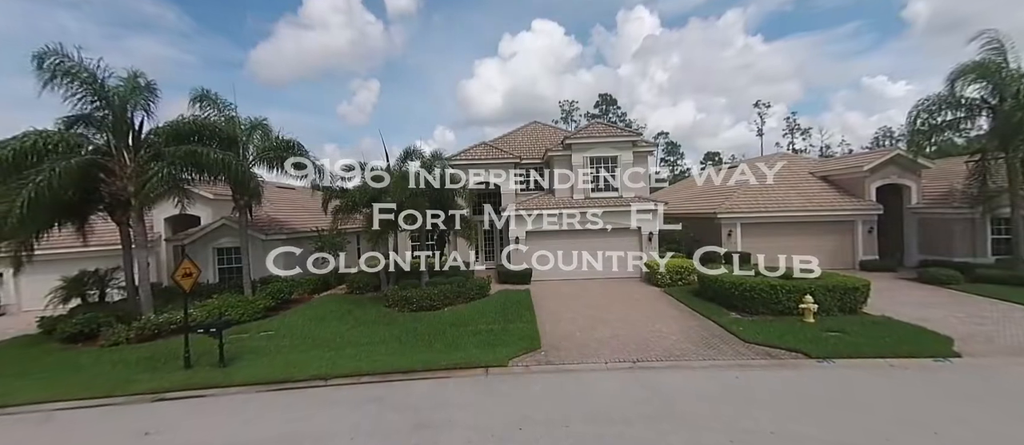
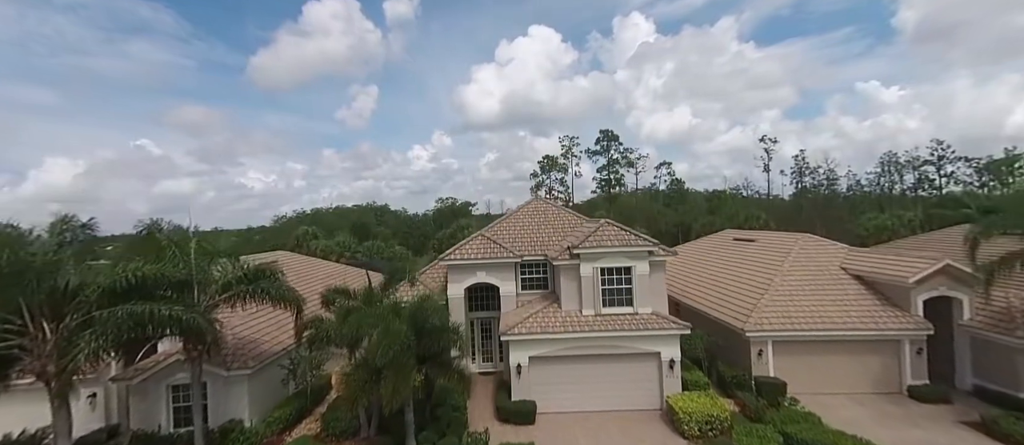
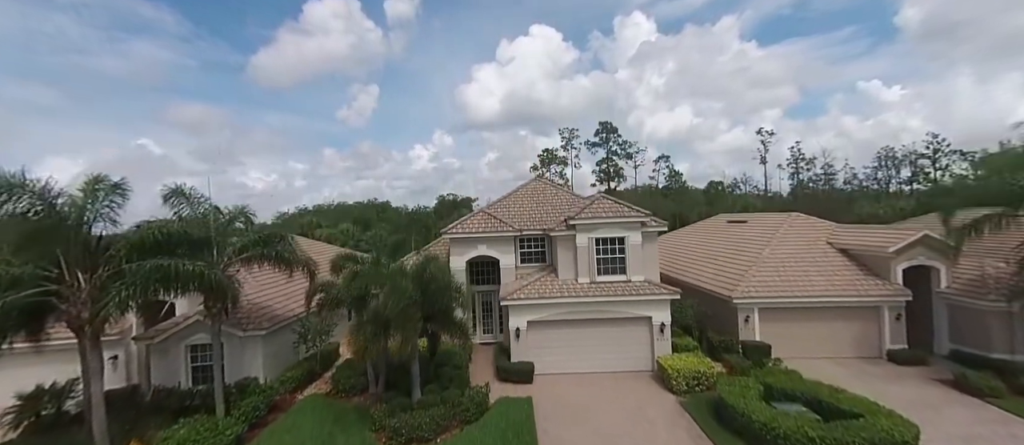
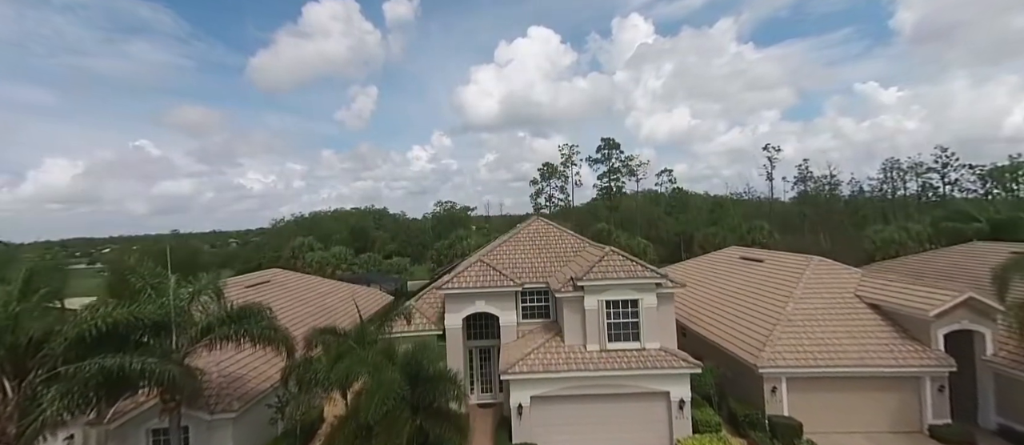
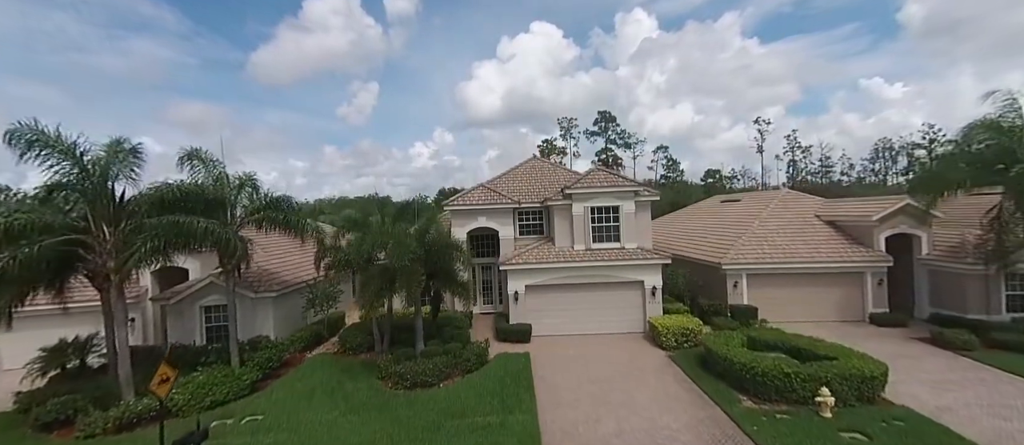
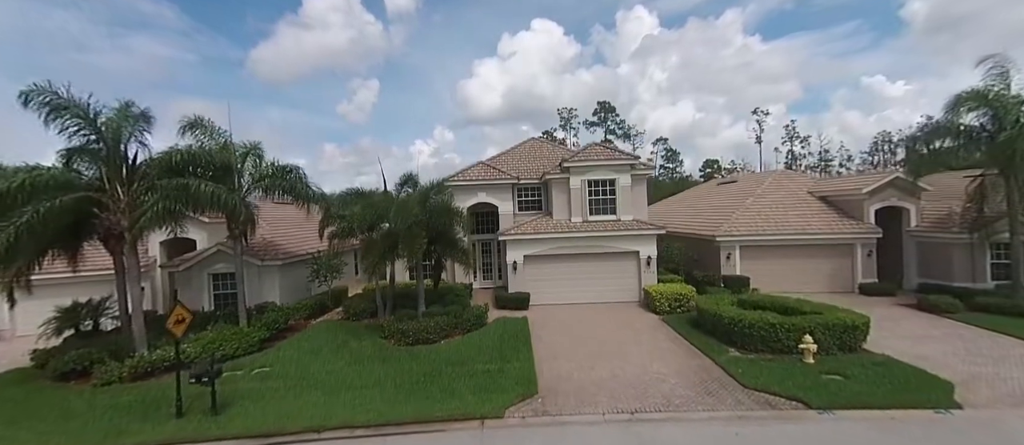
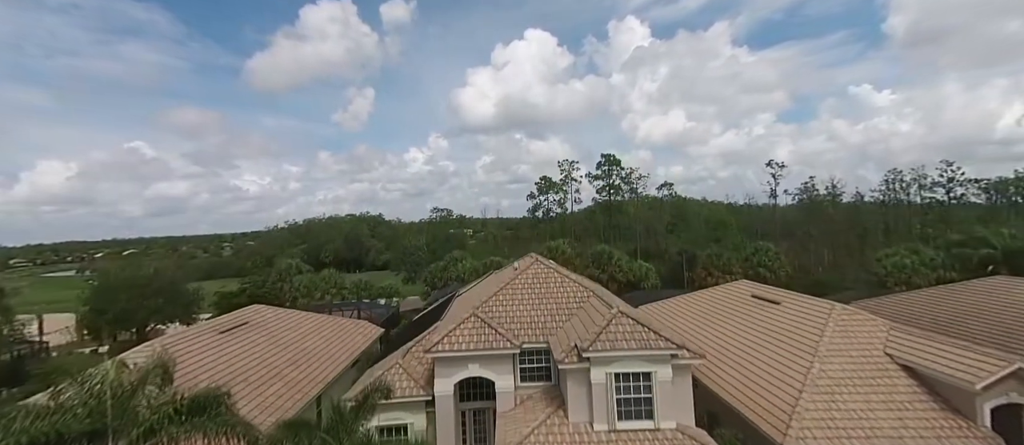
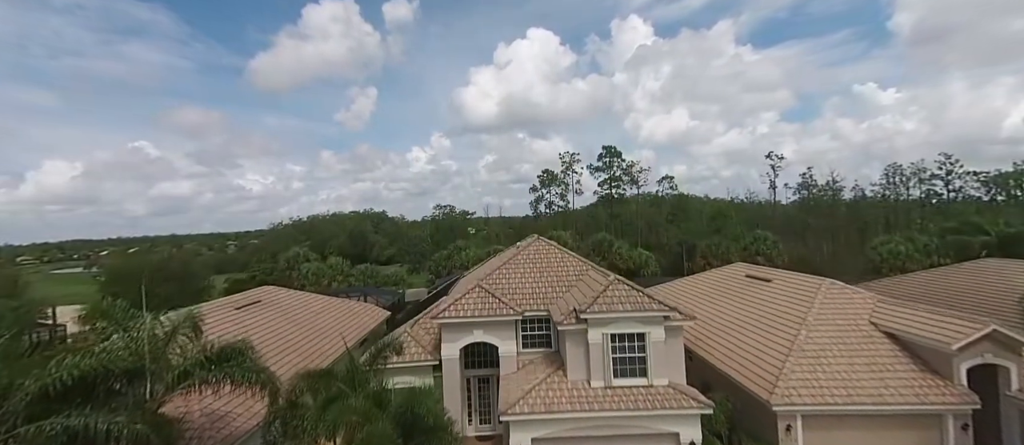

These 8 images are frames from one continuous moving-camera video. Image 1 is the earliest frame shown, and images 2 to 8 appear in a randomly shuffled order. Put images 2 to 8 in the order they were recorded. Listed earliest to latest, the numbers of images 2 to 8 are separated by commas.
6, 5, 3, 2, 4, 8, 7
